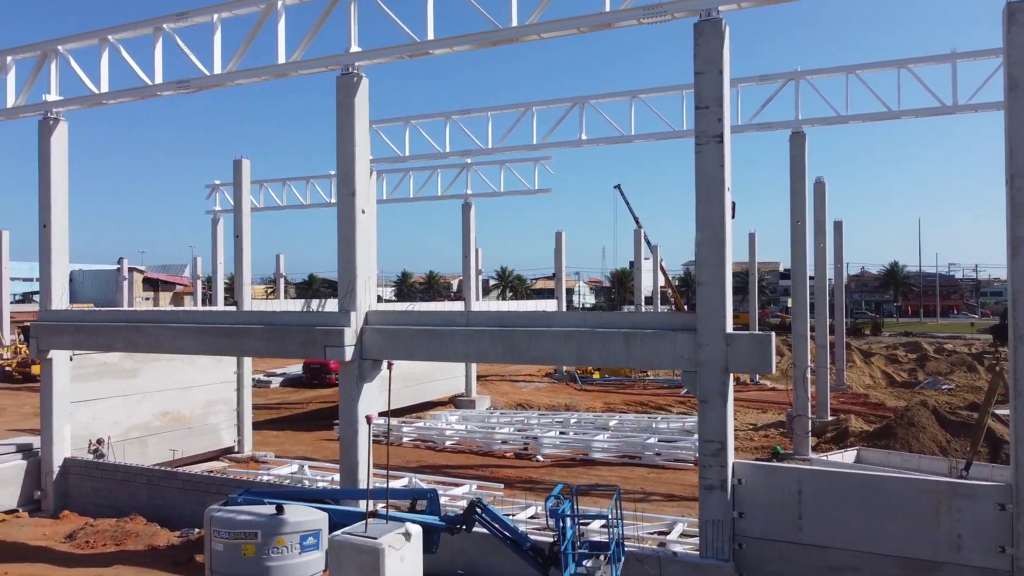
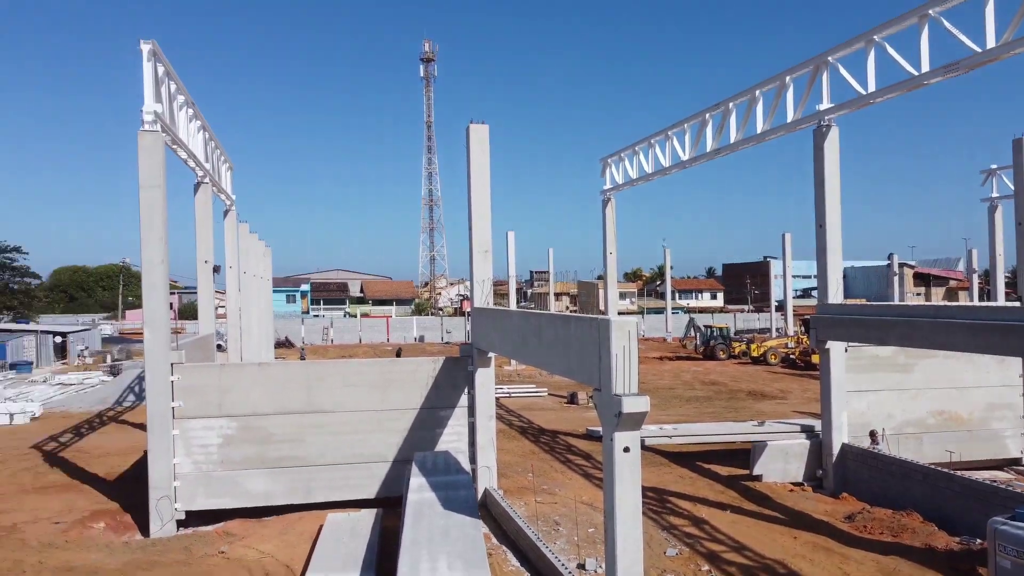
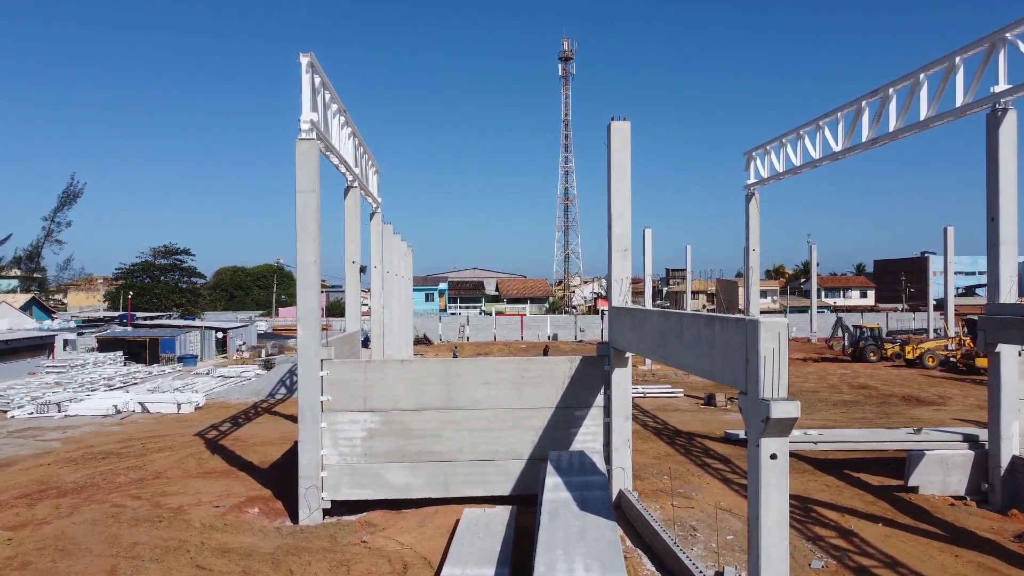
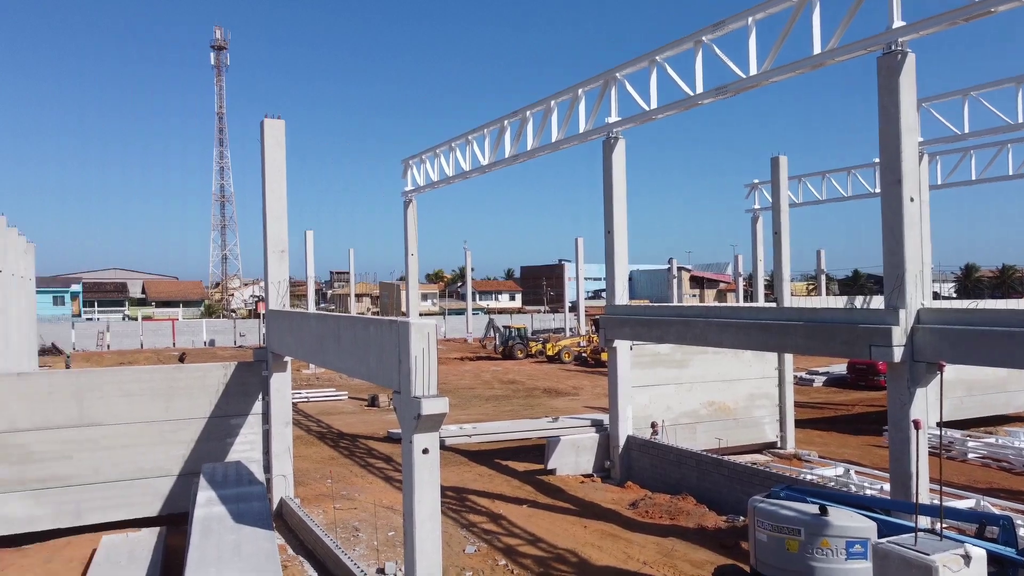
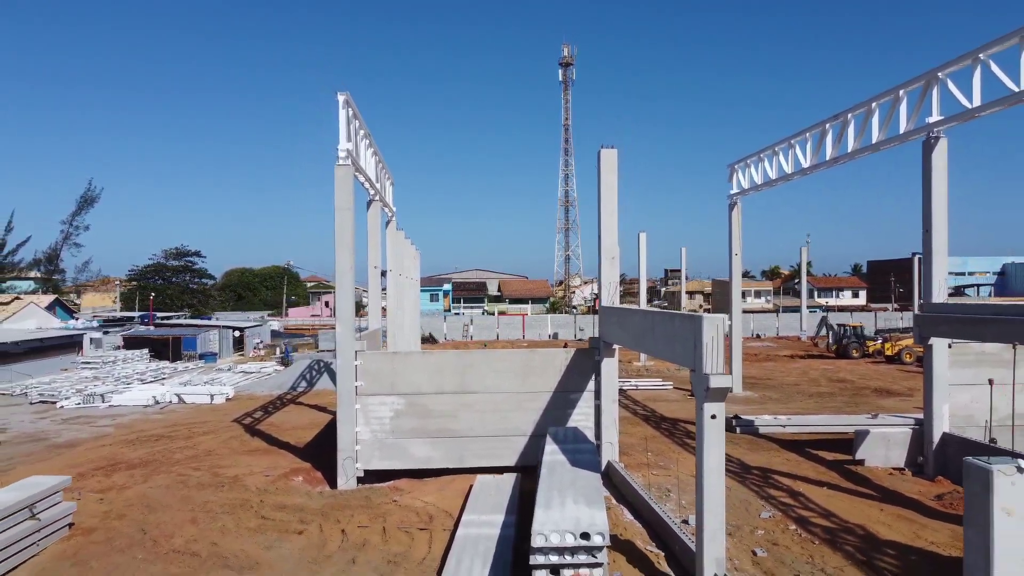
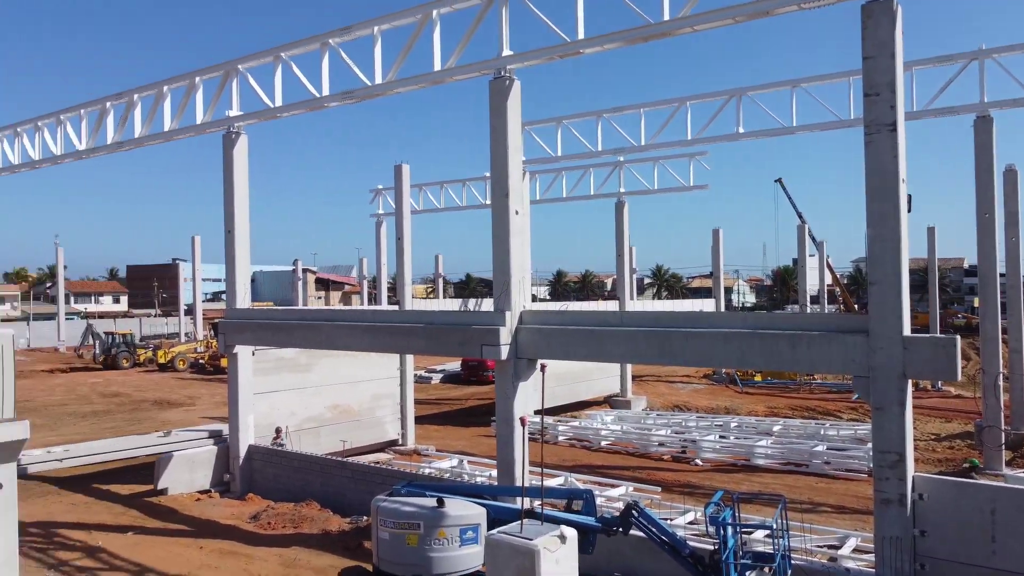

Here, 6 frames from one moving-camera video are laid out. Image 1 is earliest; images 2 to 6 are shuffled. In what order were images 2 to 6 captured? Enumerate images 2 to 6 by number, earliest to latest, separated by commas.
6, 4, 2, 3, 5
